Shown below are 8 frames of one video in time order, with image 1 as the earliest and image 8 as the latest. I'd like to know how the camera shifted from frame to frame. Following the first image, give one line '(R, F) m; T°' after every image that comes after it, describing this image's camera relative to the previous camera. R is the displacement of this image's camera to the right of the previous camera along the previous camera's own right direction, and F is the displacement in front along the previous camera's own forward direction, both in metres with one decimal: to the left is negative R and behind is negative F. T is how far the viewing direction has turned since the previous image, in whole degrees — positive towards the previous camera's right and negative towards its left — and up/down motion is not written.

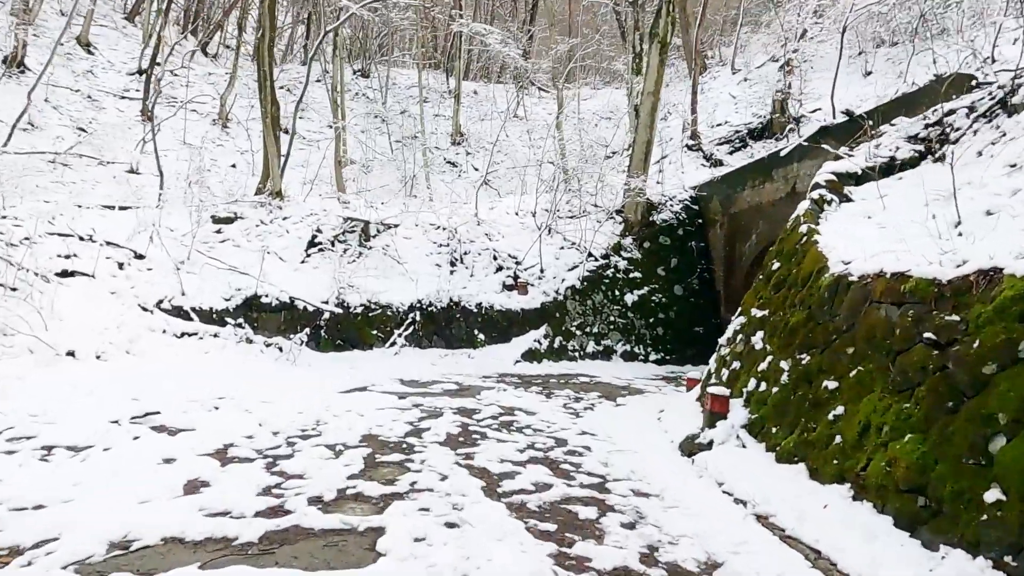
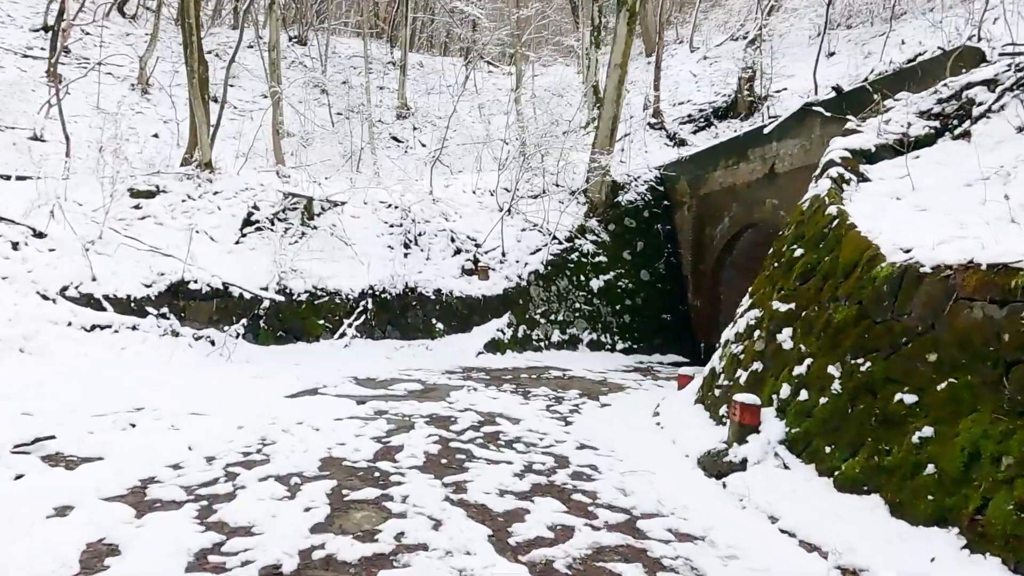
(-0.4, +0.9) m; +5°
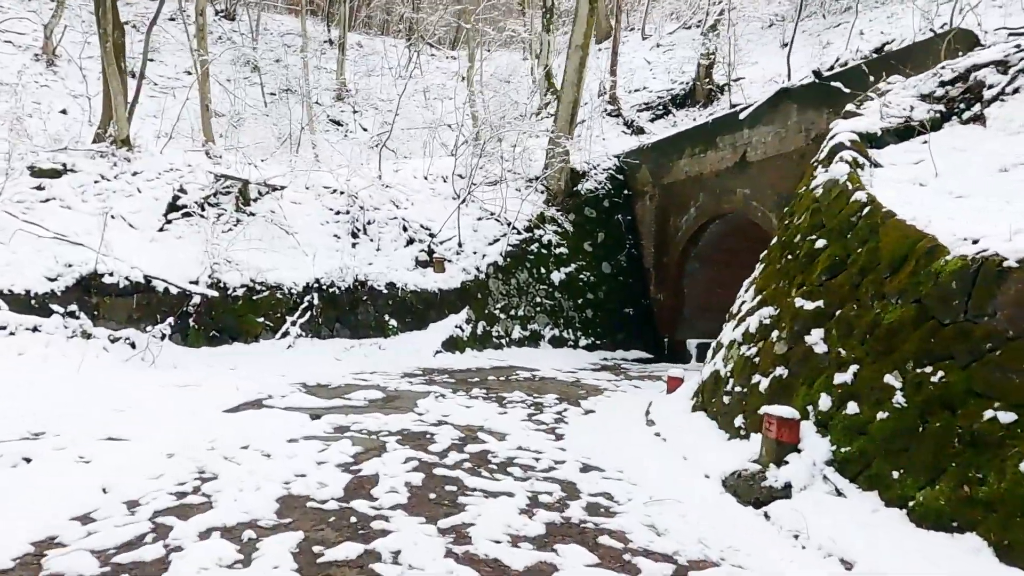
(-0.4, +0.8) m; +6°
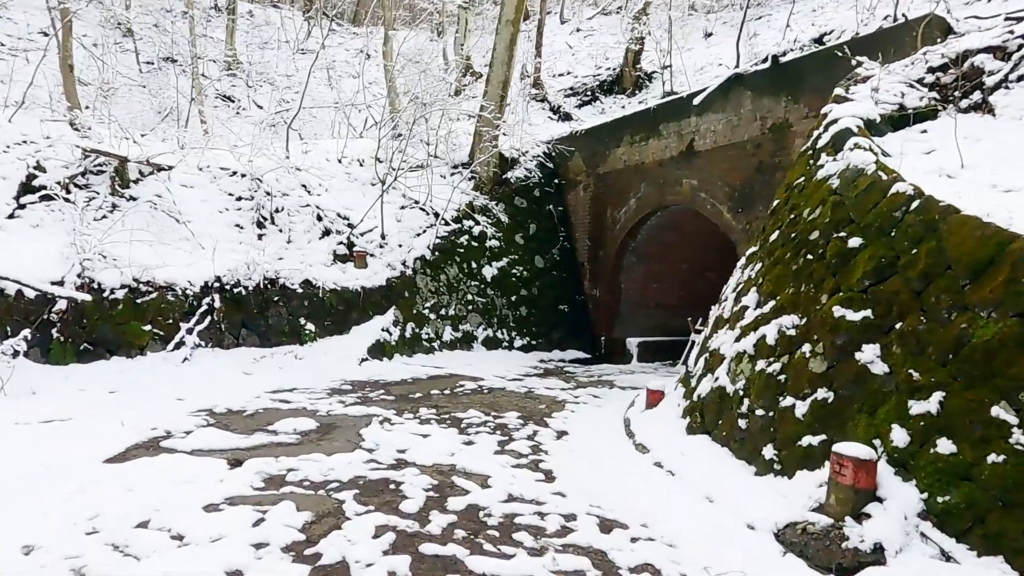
(-0.5, +1.0) m; +9°
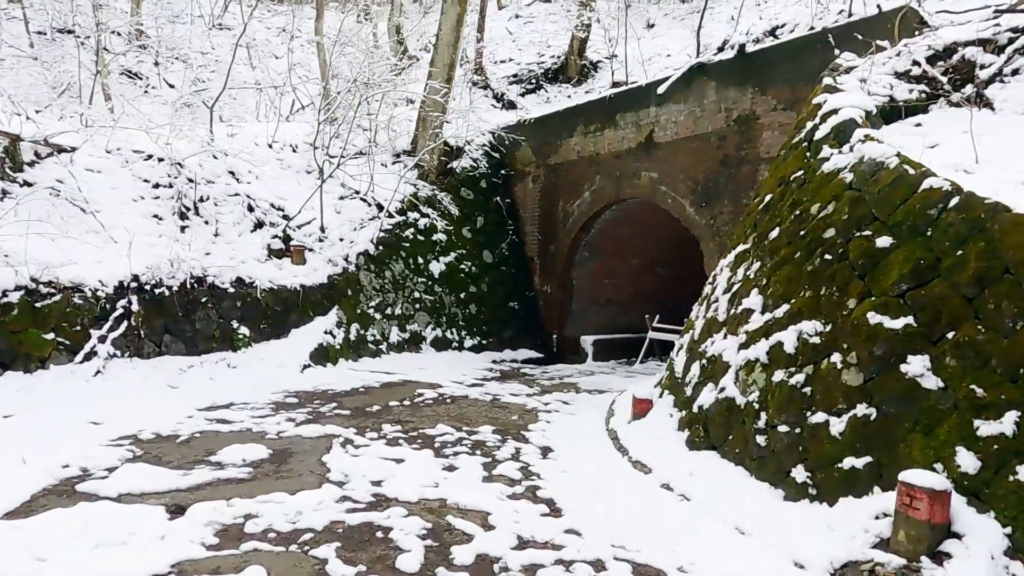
(-0.4, +0.6) m; +7°
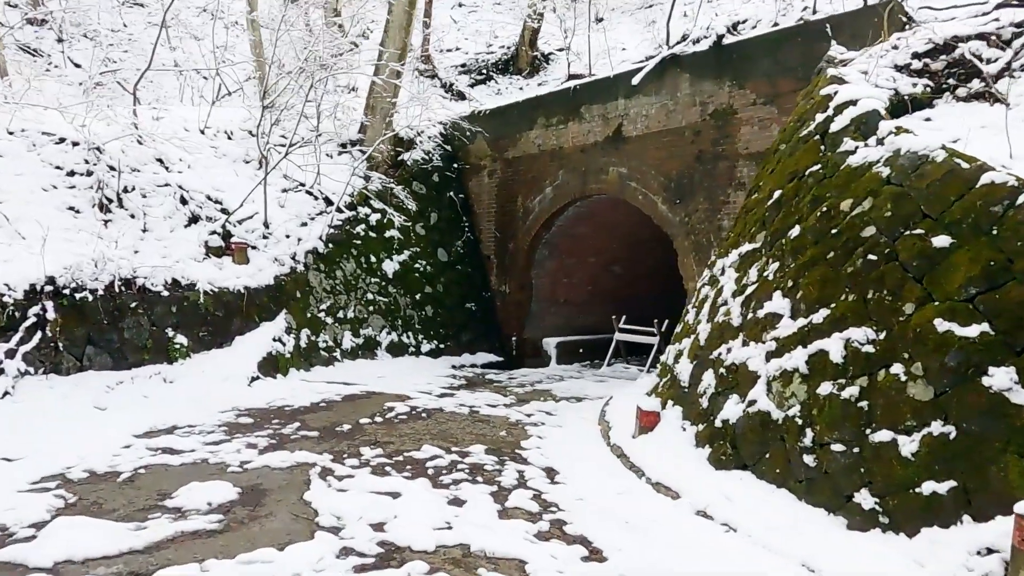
(-0.5, +0.6) m; +7°
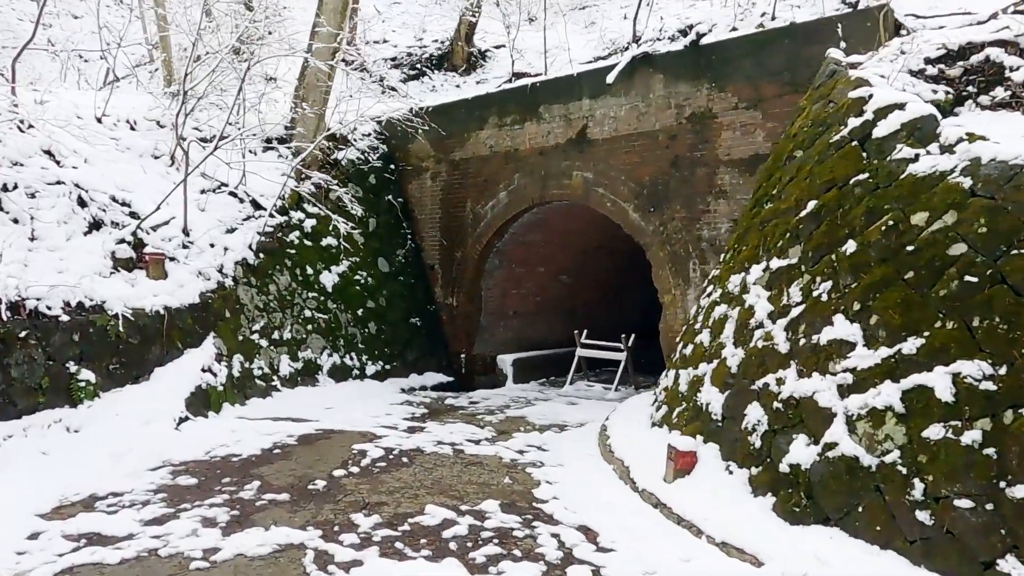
(-0.7, +0.8) m; +9°
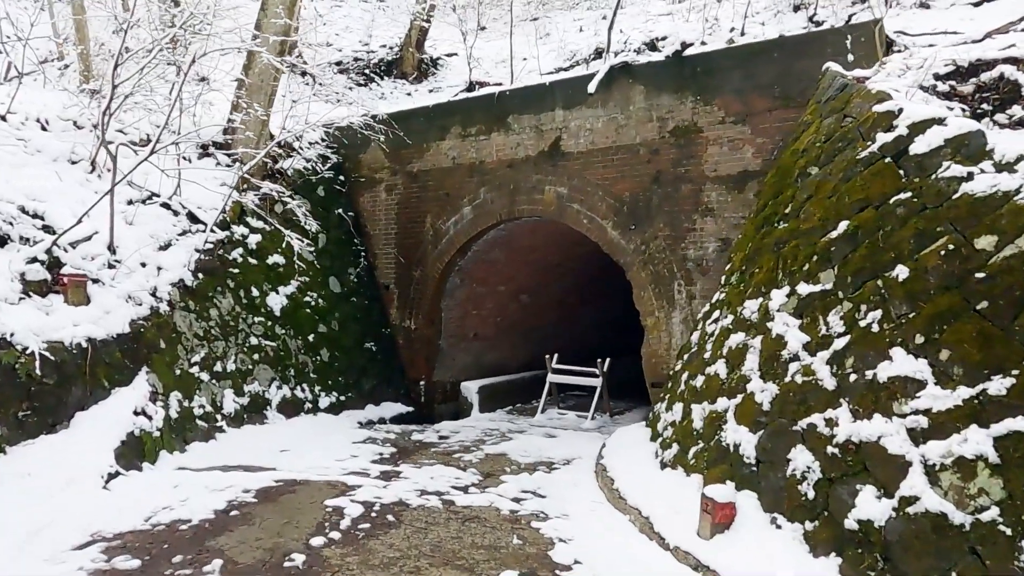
(-0.5, +0.6) m; +6°
